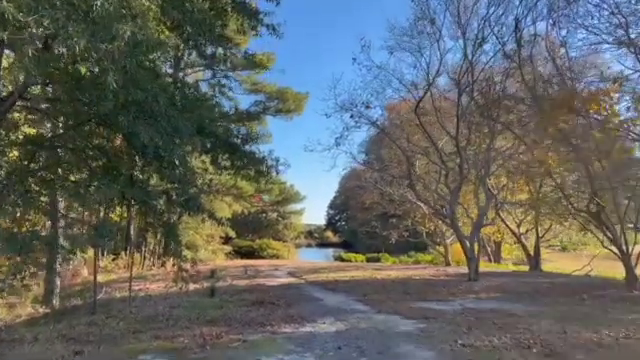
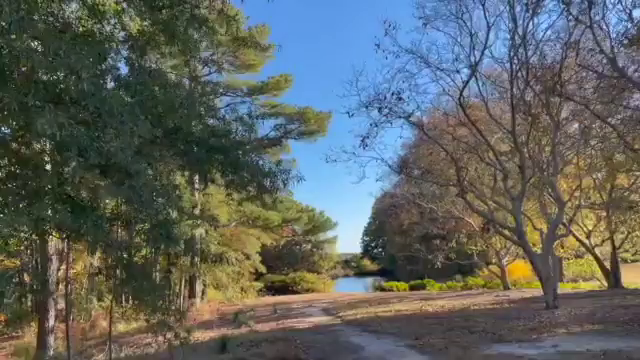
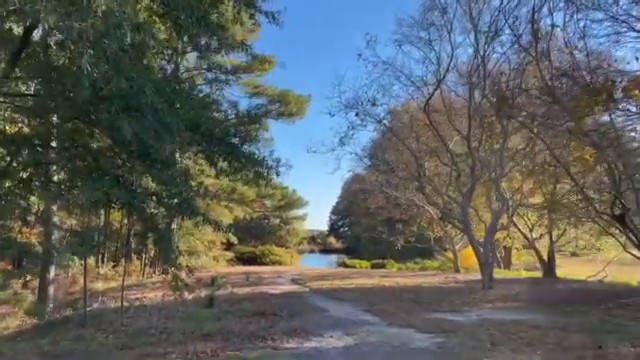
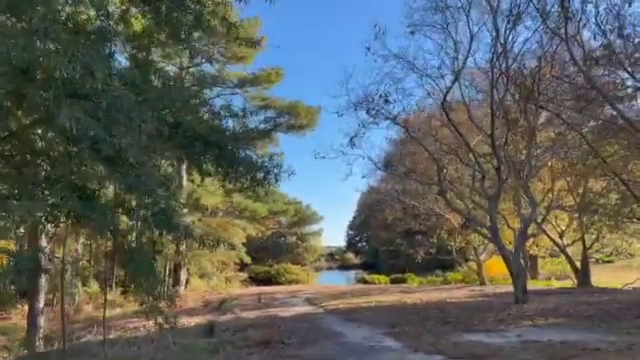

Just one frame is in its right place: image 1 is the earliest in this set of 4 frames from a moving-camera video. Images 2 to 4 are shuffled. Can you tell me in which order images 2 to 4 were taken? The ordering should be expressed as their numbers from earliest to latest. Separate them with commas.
3, 4, 2
